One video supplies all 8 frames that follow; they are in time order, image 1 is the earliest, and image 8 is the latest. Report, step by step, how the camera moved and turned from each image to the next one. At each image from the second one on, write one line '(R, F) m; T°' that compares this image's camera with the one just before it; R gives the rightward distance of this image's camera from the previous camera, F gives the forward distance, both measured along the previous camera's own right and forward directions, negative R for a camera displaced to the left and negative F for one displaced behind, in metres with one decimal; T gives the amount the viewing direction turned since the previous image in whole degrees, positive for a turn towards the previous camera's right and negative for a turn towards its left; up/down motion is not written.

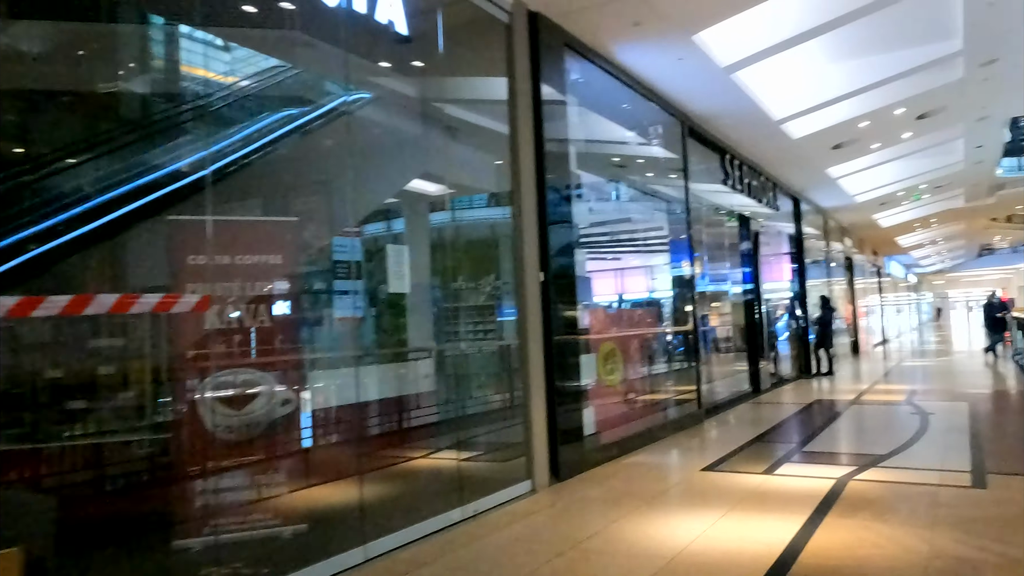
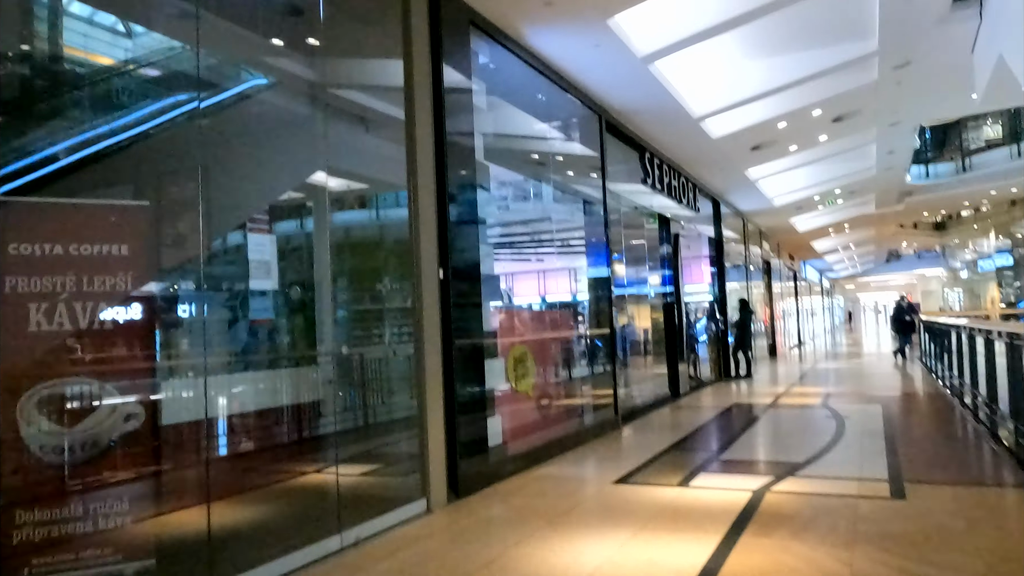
(+0.2, +0.4) m; +5°
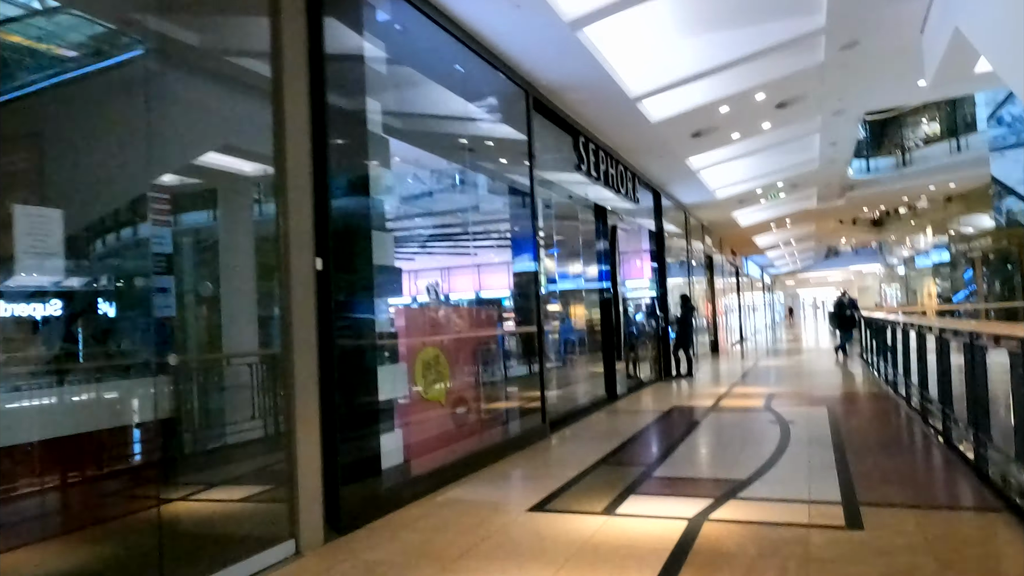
(+0.2, +0.6) m; +4°
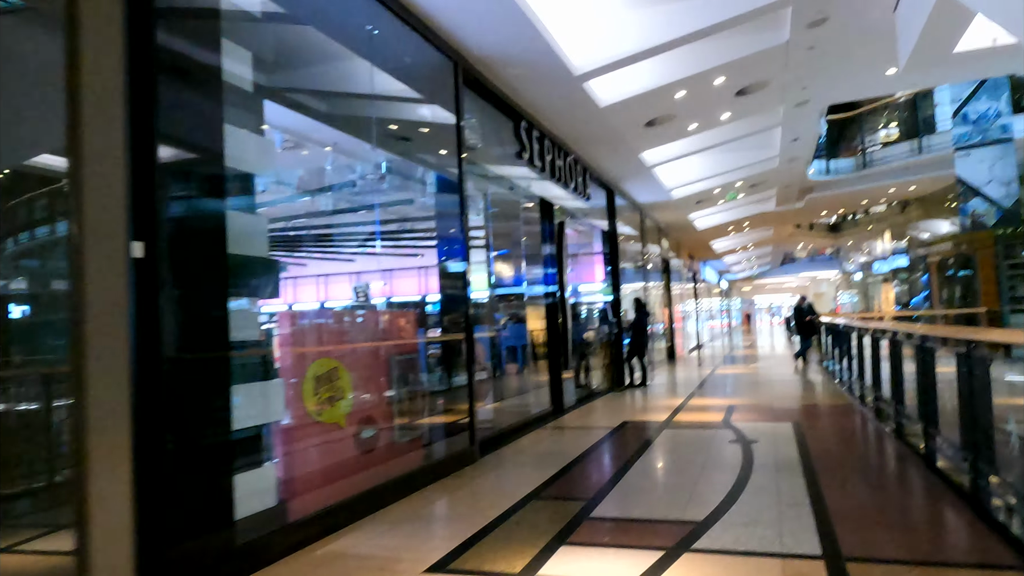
(+0.2, +0.8) m; +3°
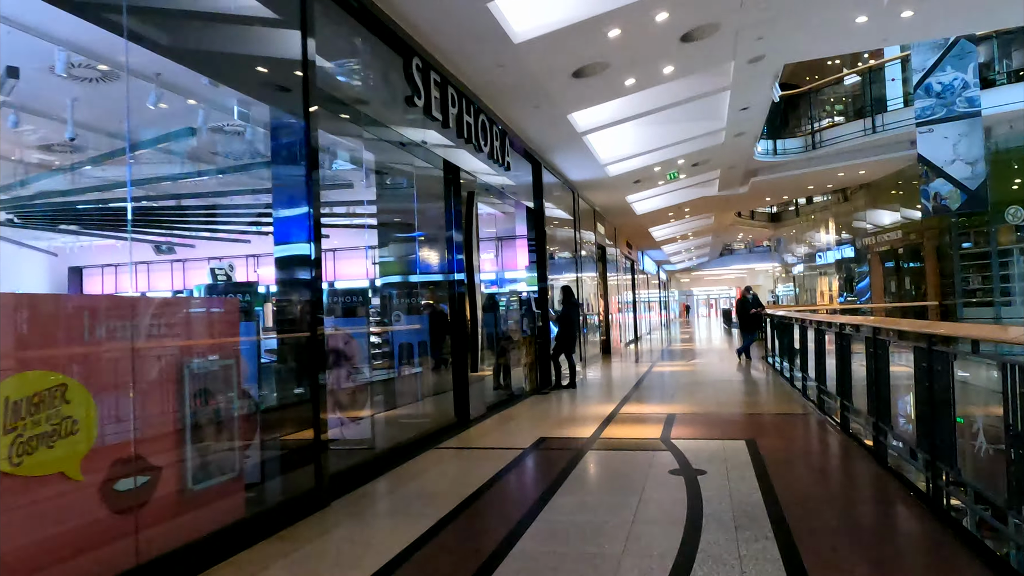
(+0.4, +1.3) m; +4°
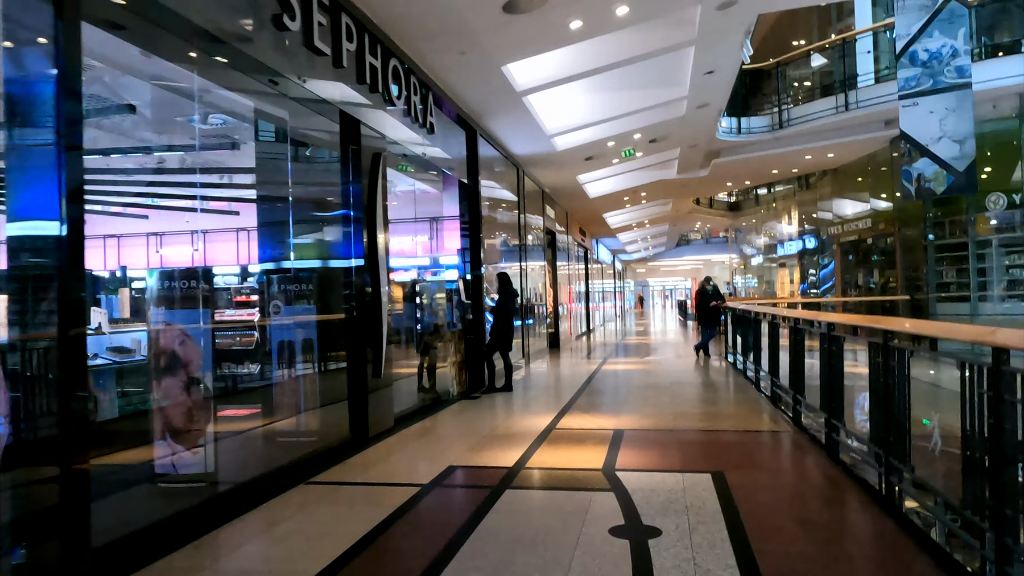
(+0.3, +1.2) m; +3°
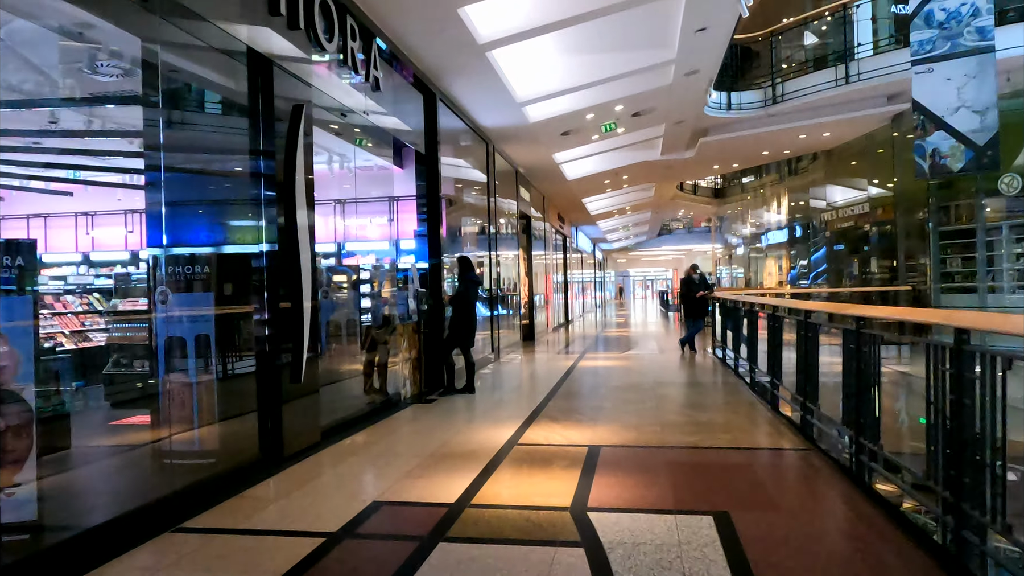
(+0.2, +1.0) m; +1°
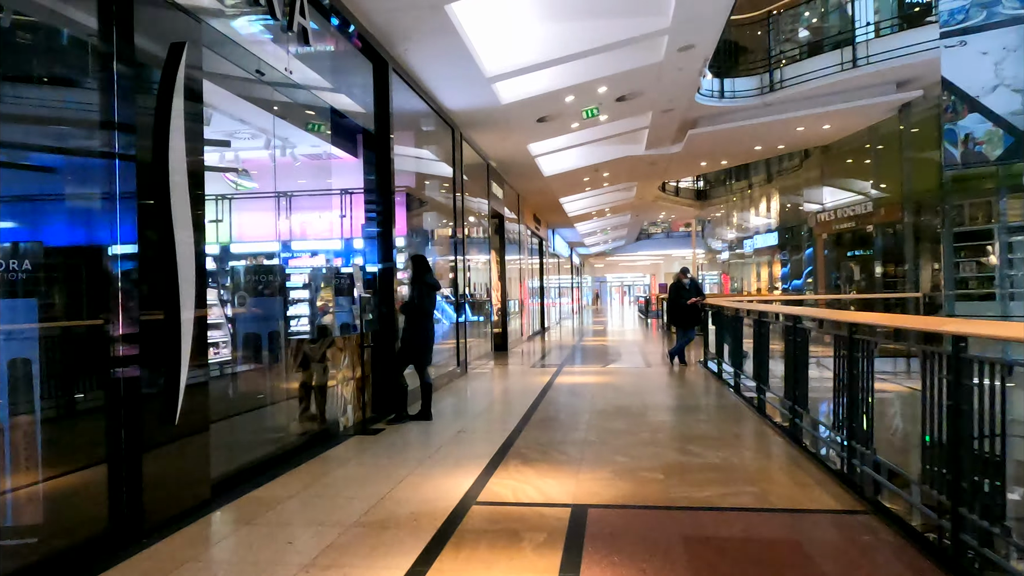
(+0.1, +1.1) m; +2°
